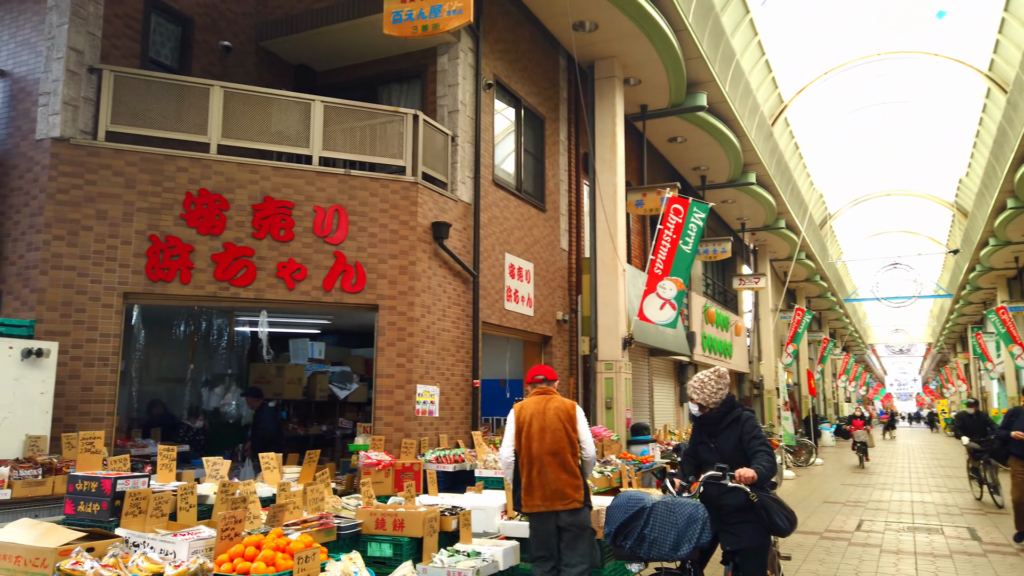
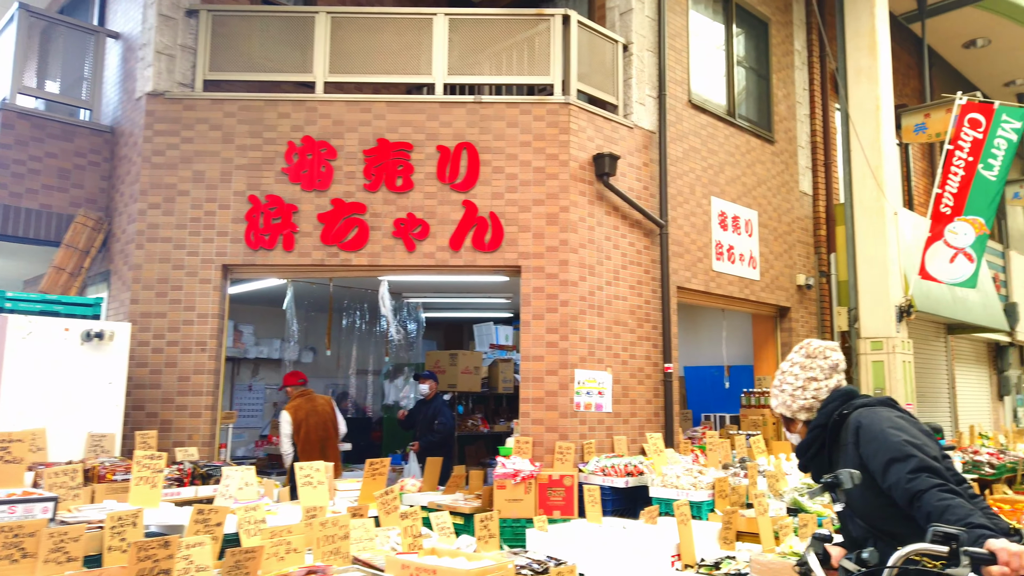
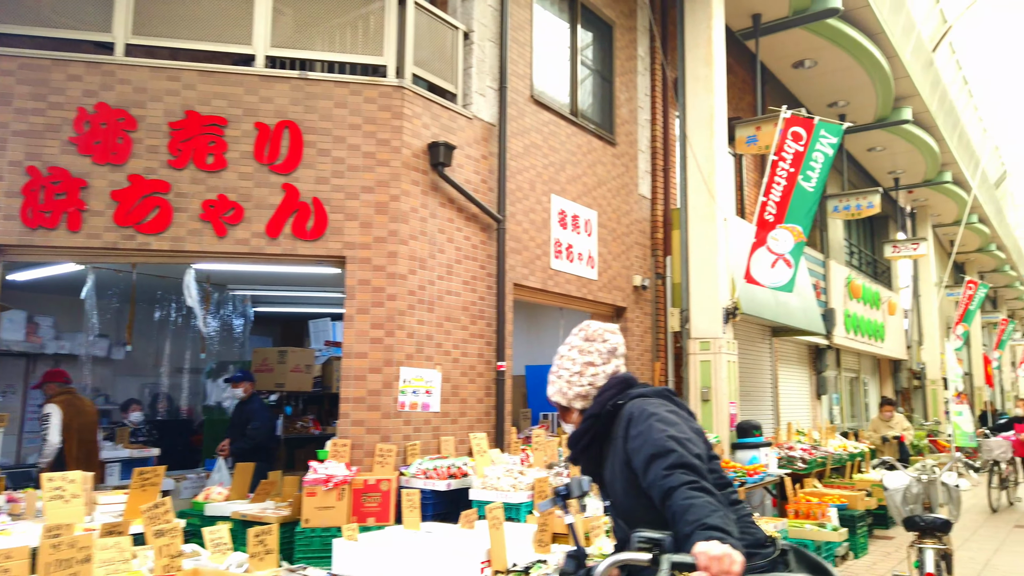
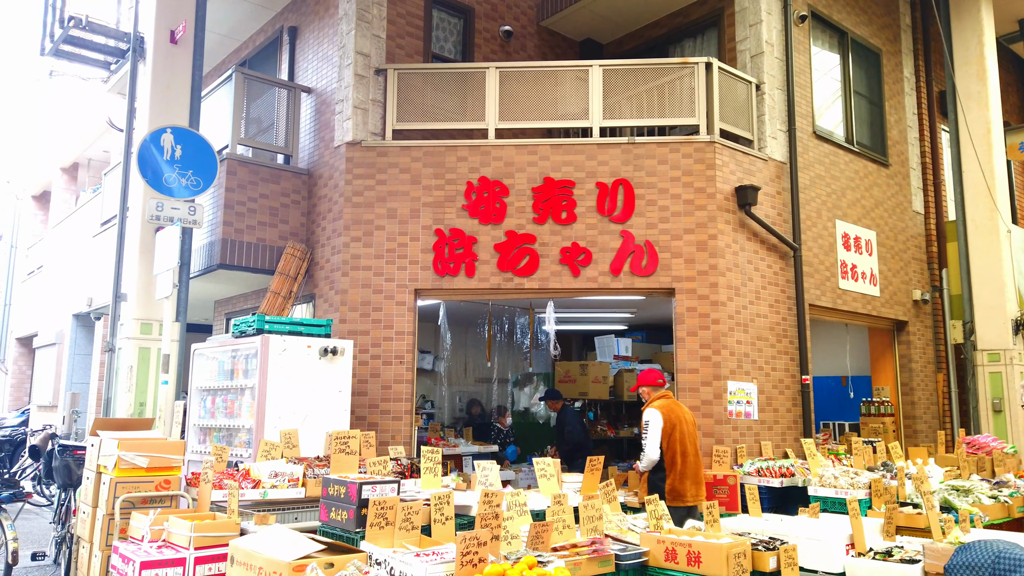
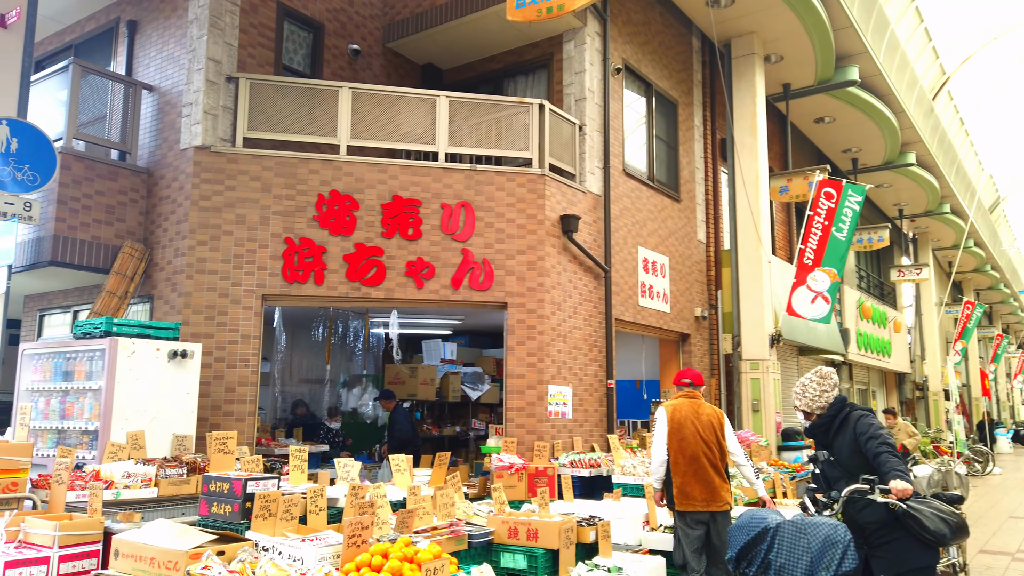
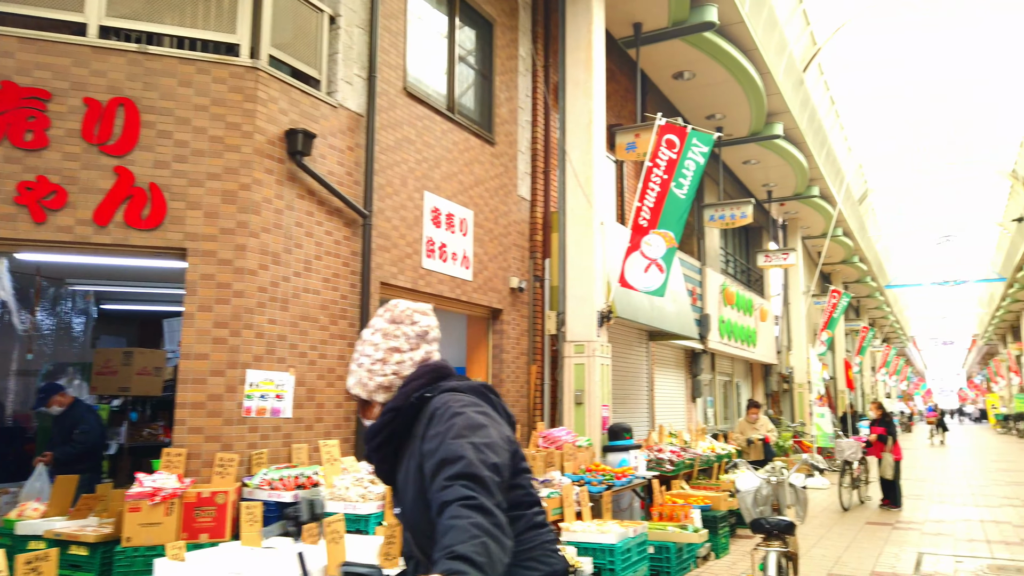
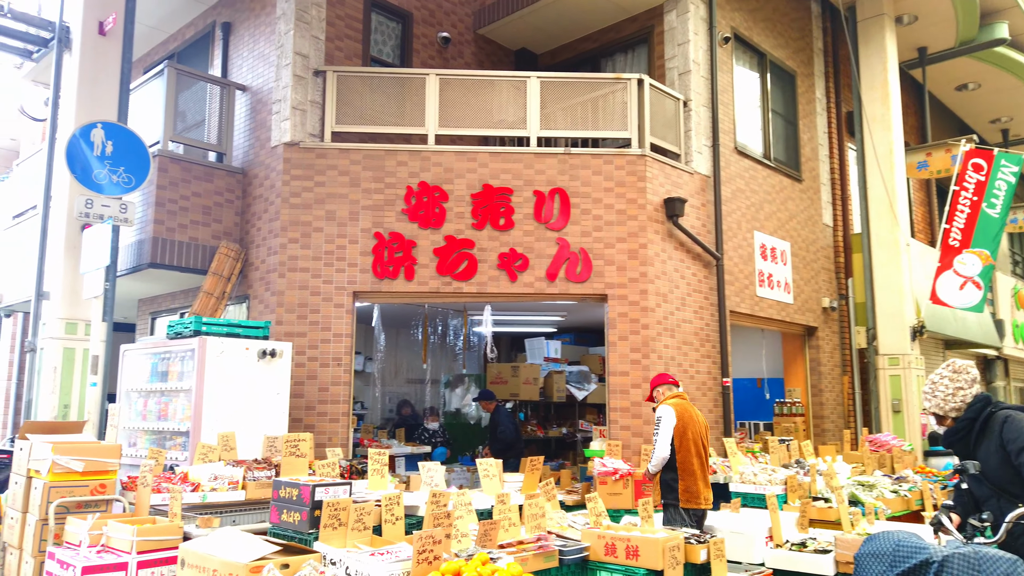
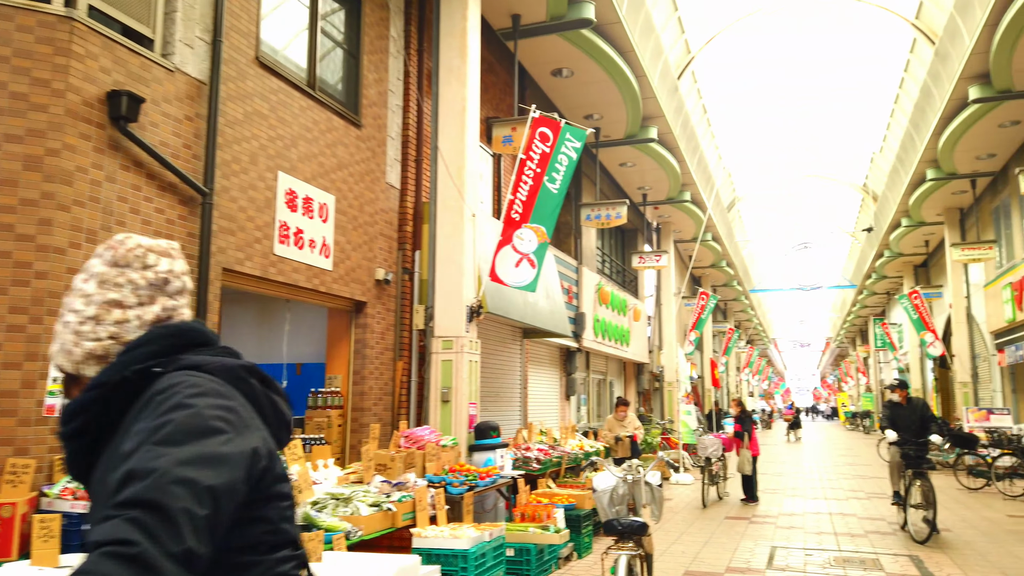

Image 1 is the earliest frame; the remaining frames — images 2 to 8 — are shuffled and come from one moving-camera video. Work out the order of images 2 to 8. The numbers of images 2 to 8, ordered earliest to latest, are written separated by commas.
5, 7, 4, 2, 3, 6, 8
